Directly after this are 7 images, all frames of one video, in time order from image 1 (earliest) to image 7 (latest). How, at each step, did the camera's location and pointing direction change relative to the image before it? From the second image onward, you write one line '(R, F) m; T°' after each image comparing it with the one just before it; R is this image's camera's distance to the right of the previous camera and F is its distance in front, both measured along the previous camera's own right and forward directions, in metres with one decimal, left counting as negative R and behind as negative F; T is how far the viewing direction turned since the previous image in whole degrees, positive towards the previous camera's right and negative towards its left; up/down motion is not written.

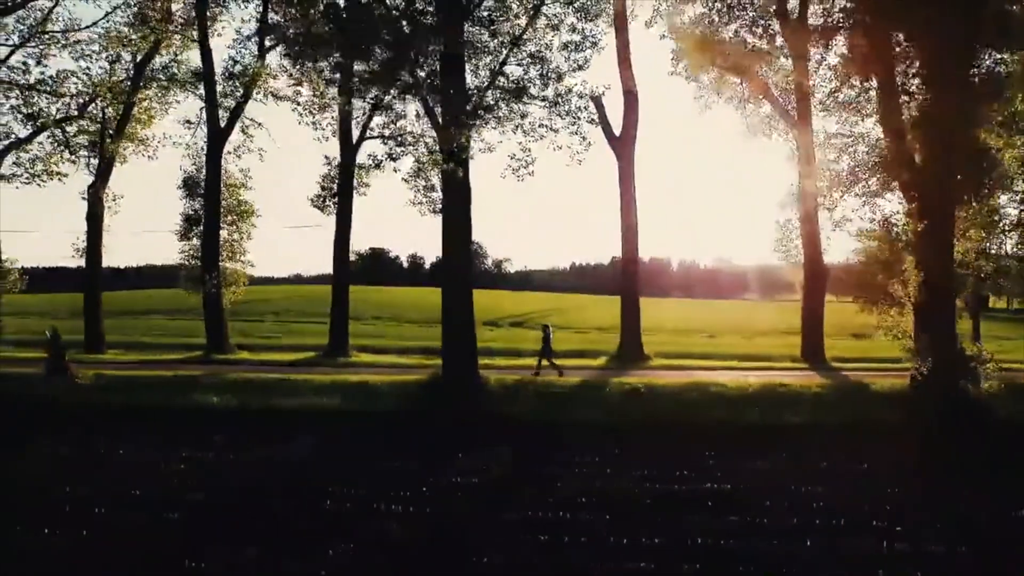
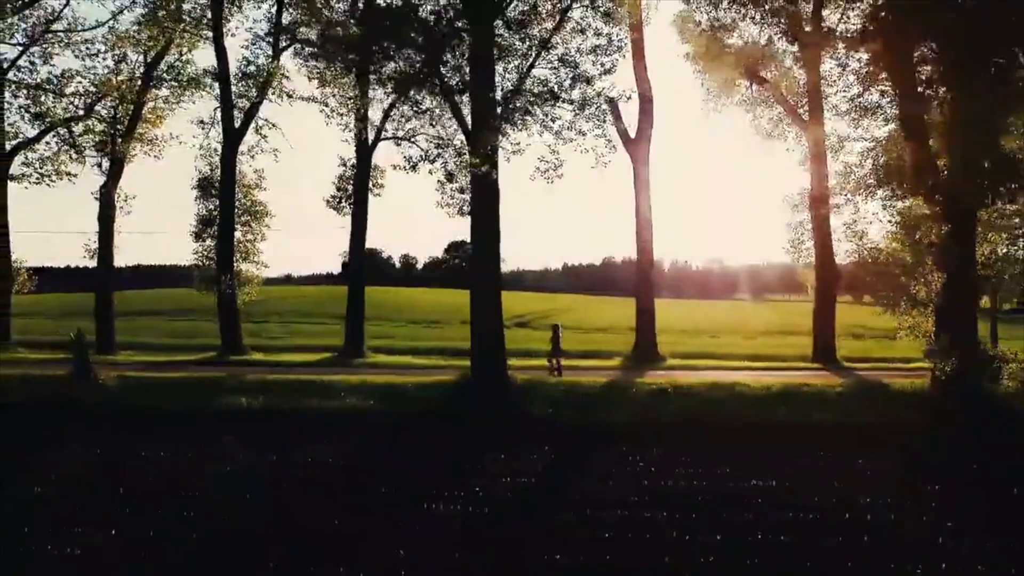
(-0.2, 0.0) m; +1°
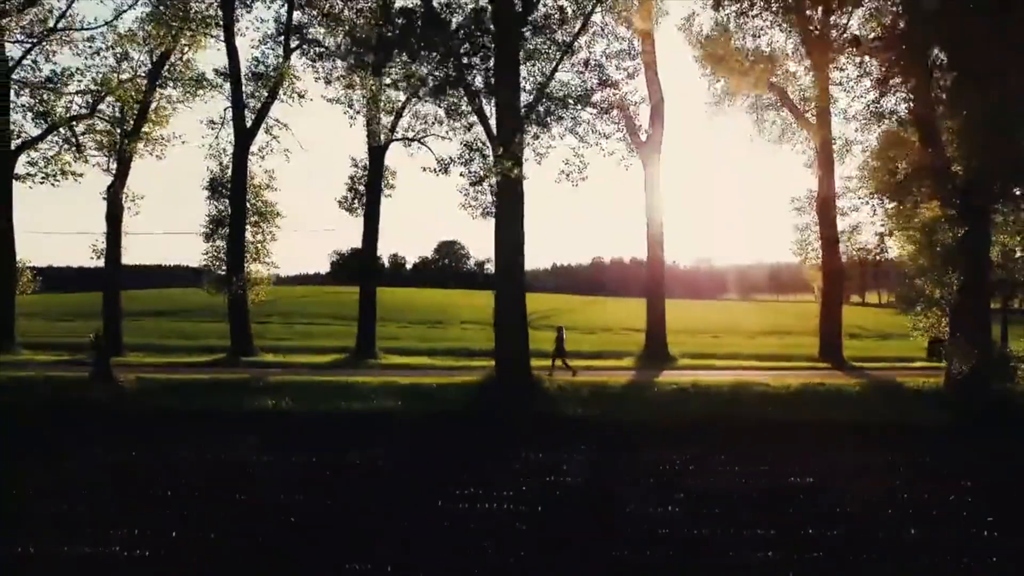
(-0.2, 0.0) m; +1°
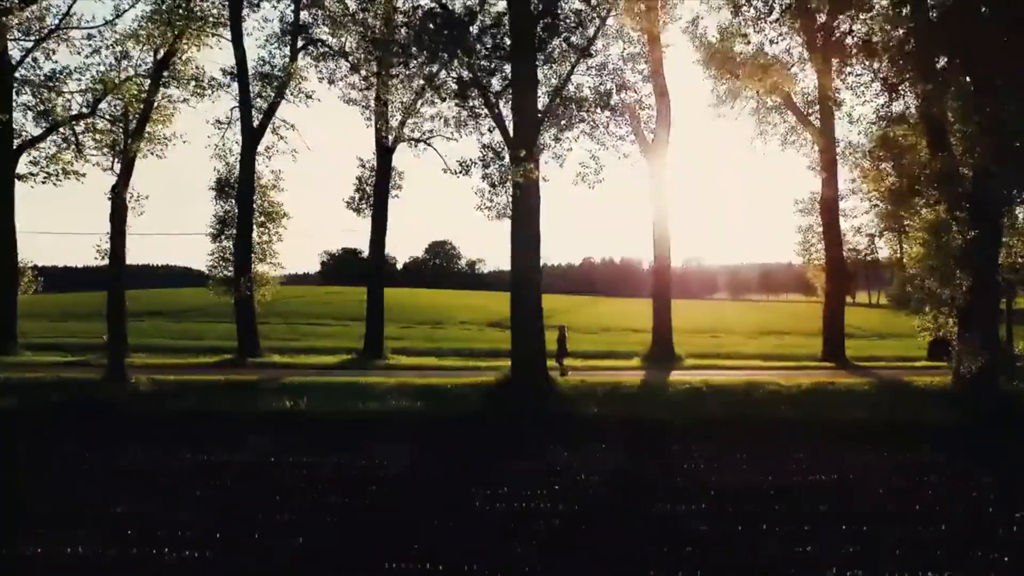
(-0.2, 0.0) m; +1°
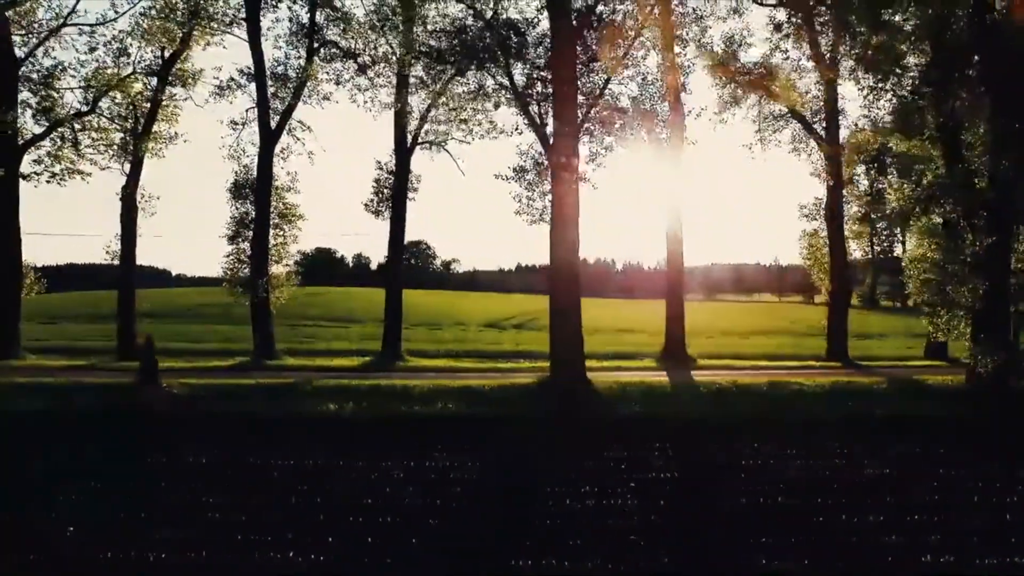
(-0.4, 0.0) m; +2°
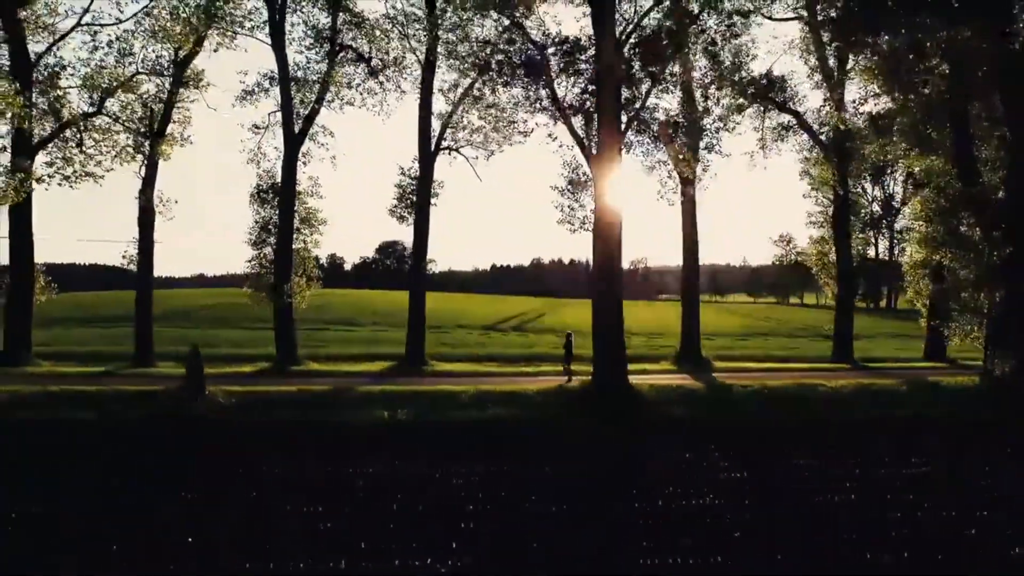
(-0.4, 0.0) m; +2°
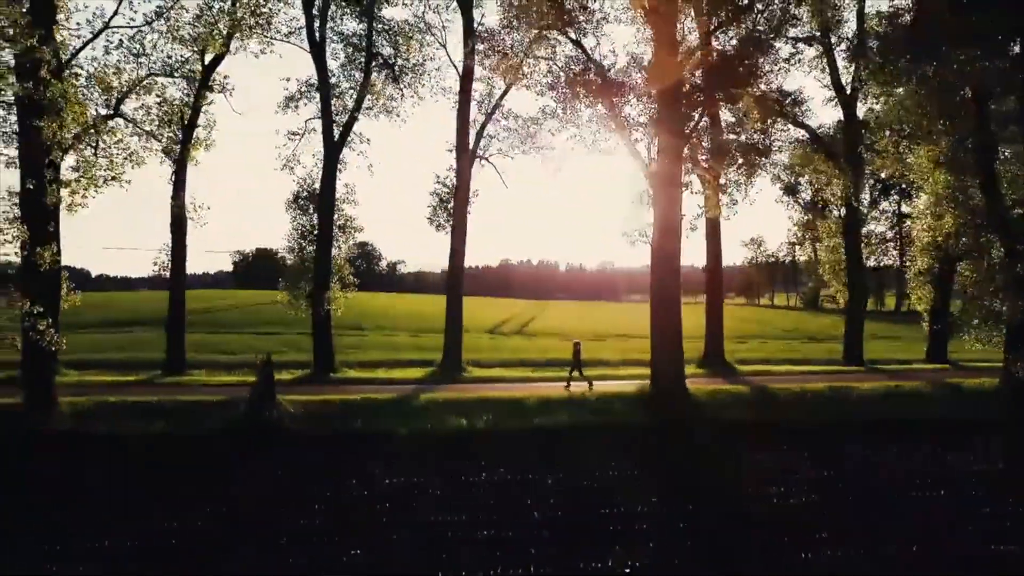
(-0.6, -0.1) m; +3°
